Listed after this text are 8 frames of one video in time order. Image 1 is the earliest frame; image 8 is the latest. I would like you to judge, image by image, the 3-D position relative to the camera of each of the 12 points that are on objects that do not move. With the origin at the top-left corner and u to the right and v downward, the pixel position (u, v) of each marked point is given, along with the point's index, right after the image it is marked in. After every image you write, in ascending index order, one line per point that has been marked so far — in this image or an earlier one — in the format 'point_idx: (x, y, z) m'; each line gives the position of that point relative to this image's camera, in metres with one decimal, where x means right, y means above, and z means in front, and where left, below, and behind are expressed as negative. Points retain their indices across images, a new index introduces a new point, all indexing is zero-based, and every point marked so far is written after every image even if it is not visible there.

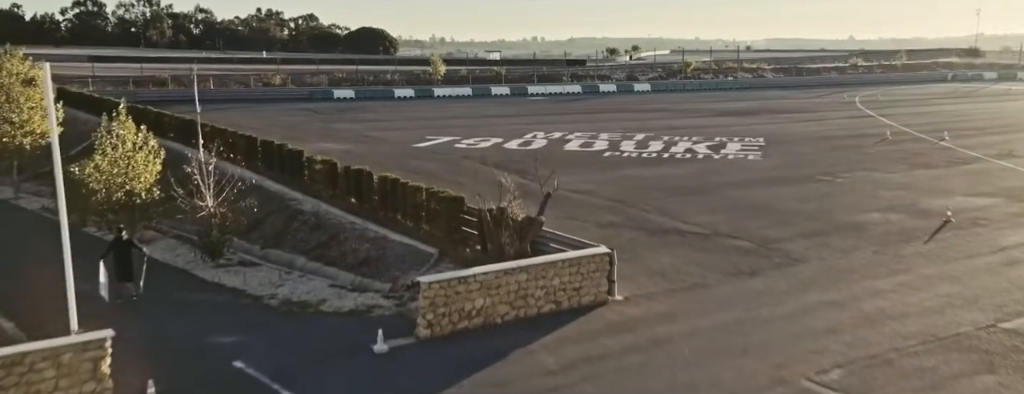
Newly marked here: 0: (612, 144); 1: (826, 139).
0: (+2.5, +1.3, +19.0) m
1: (+7.7, +1.4, +18.6) m
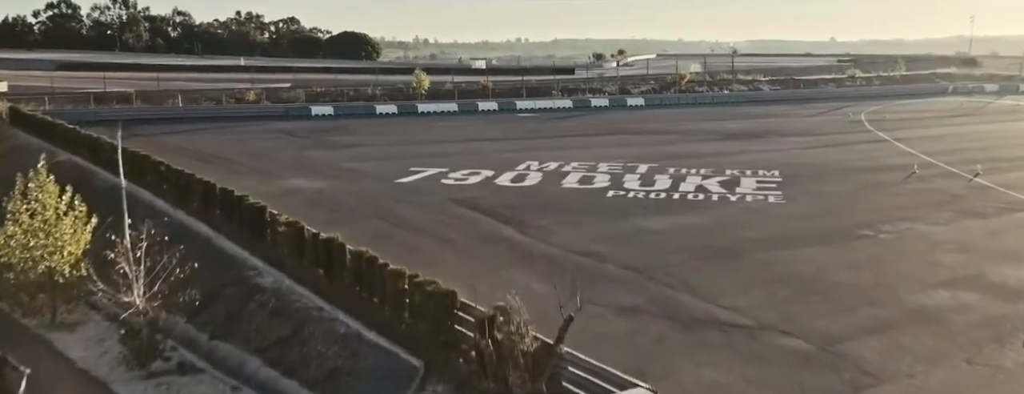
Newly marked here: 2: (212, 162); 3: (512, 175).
0: (+2.3, +0.4, +17.3) m
1: (+7.5, +0.5, +17.0) m
2: (-7.8, +0.9, +19.7) m
3: (0.0, +0.5, +17.9) m
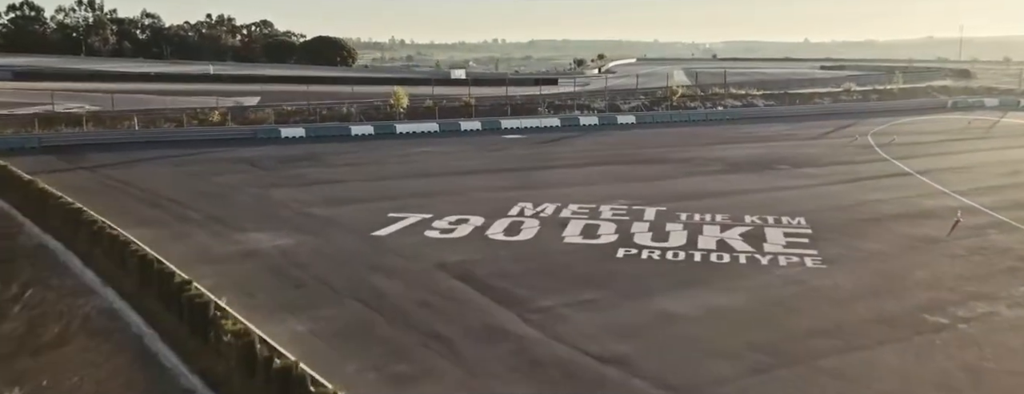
0: (+2.2, -0.6, +15.3) m
1: (+7.4, -0.5, +15.1) m
2: (-8.0, -0.2, +17.4) m
3: (-0.1, -0.6, +15.8) m
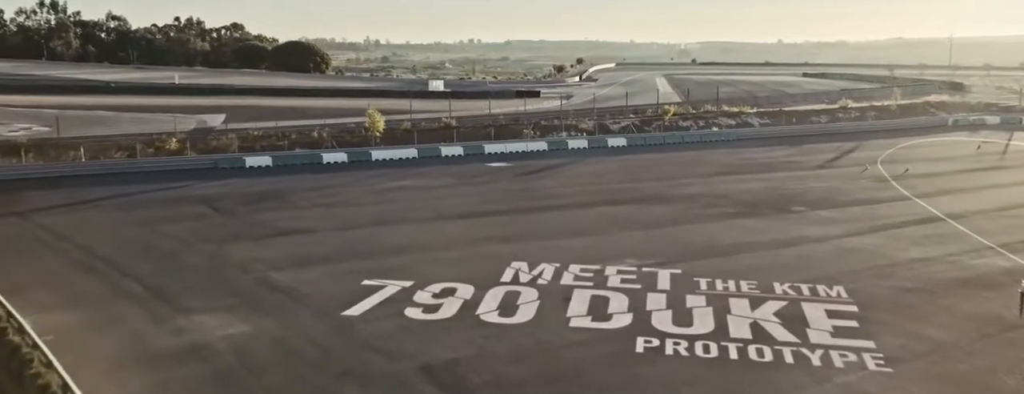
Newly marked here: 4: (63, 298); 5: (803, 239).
0: (+2.1, -1.8, +13.1) m
1: (+7.3, -1.6, +13.1) m
2: (-8.1, -1.5, +14.9) m
3: (-0.2, -1.8, +13.6) m
4: (-7.9, -1.8, +13.4) m
5: (+6.5, -1.0, +16.9) m
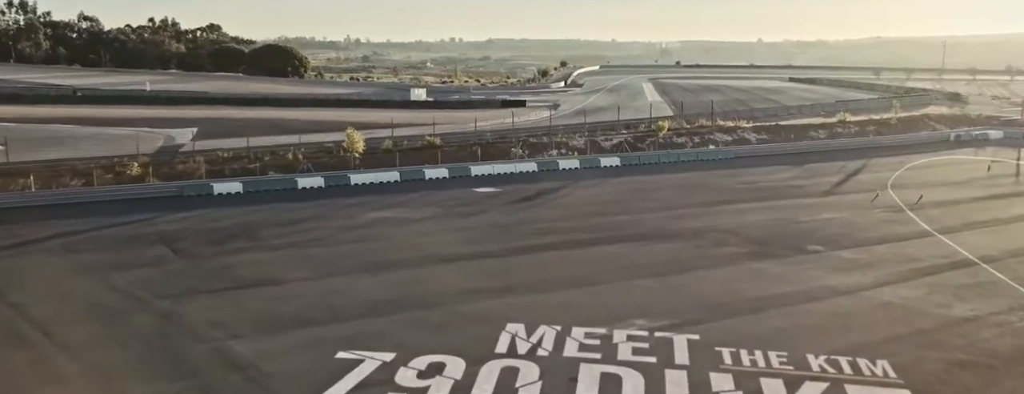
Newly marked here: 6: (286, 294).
0: (+2.1, -2.8, +11.4) m
1: (+7.3, -2.6, +11.5) m
2: (-8.2, -2.5, +12.9) m
3: (-0.3, -2.8, +11.7) m
4: (-8.0, -2.8, +11.5) m
5: (+6.4, -1.9, +15.3) m
6: (-4.6, -1.9, +15.5) m
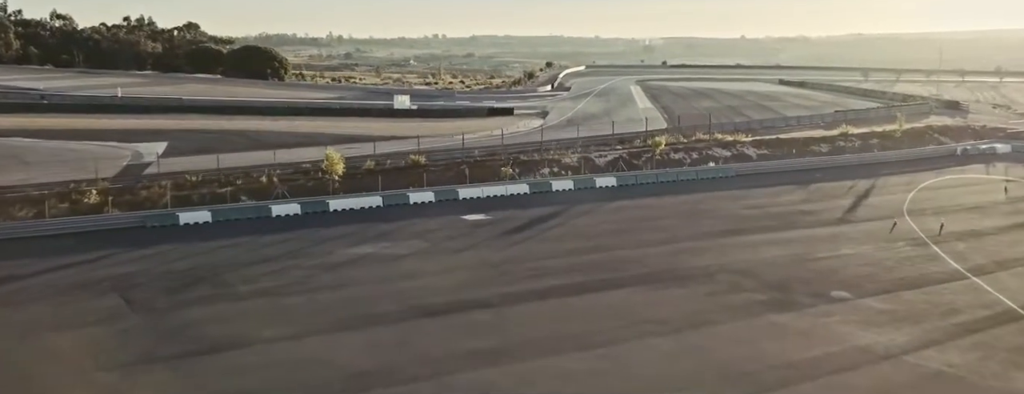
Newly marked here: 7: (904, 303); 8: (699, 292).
0: (+2.1, -3.8, +9.6) m
1: (+7.3, -3.6, +9.8) m
2: (-8.1, -3.5, +10.9) m
3: (-0.2, -3.7, +9.9) m
4: (-7.9, -3.8, +9.5) m
5: (+6.3, -2.8, +13.6) m
6: (-4.7, -2.9, +13.6) m
7: (+8.3, -2.3, +16.0) m
8: (+4.2, -2.1, +17.1) m
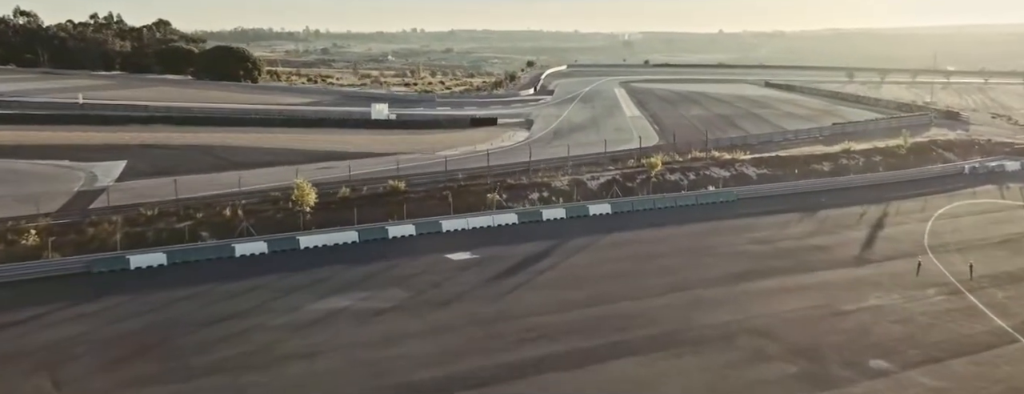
0: (+2.2, -5.0, +7.5) m
1: (+7.4, -4.7, +7.8) m
2: (-8.1, -4.7, +8.5) m
3: (-0.1, -4.9, +7.7) m
4: (-7.8, -5.0, +7.1) m
5: (+6.3, -4.0, +11.6) m
6: (-4.7, -4.1, +11.2) m
7: (+8.2, -3.4, +14.0) m
8: (+4.1, -3.3, +15.0) m
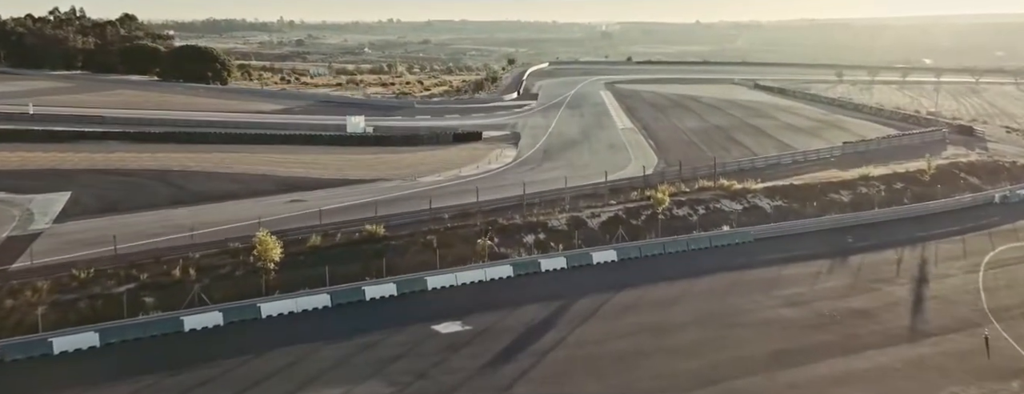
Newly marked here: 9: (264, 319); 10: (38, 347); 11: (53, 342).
0: (+2.6, -6.7, +4.4) m
1: (+7.8, -6.4, +4.9) m
2: (-7.7, -6.5, +5.1) m
3: (+0.3, -6.7, +4.6) m
4: (-7.4, -6.8, +3.7) m
5: (+6.6, -5.6, +8.5) m
6: (-4.4, -5.8, +7.9) m
7: (+8.4, -5.0, +11.0) m
8: (+4.3, -4.9, +11.9) m
9: (-6.3, -3.2, +19.4) m
10: (-10.7, -3.5, +17.1) m
11: (-10.5, -3.4, +17.3) m
